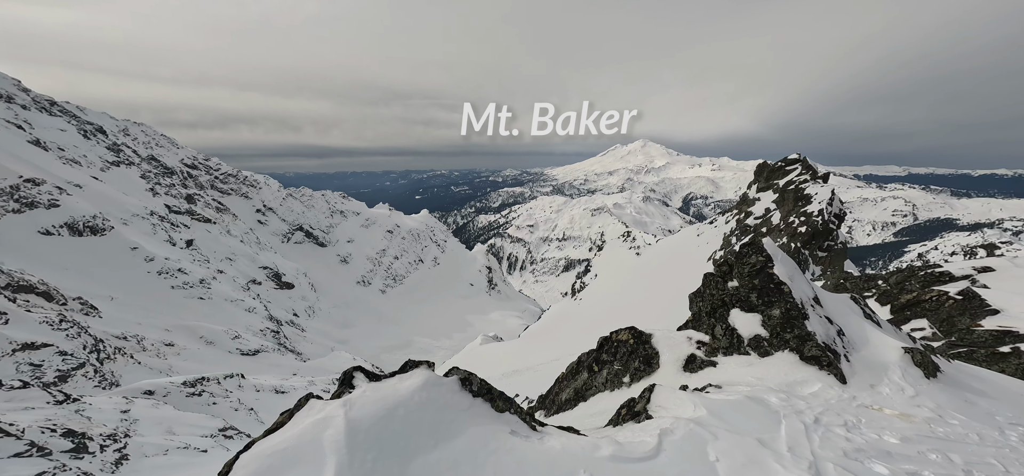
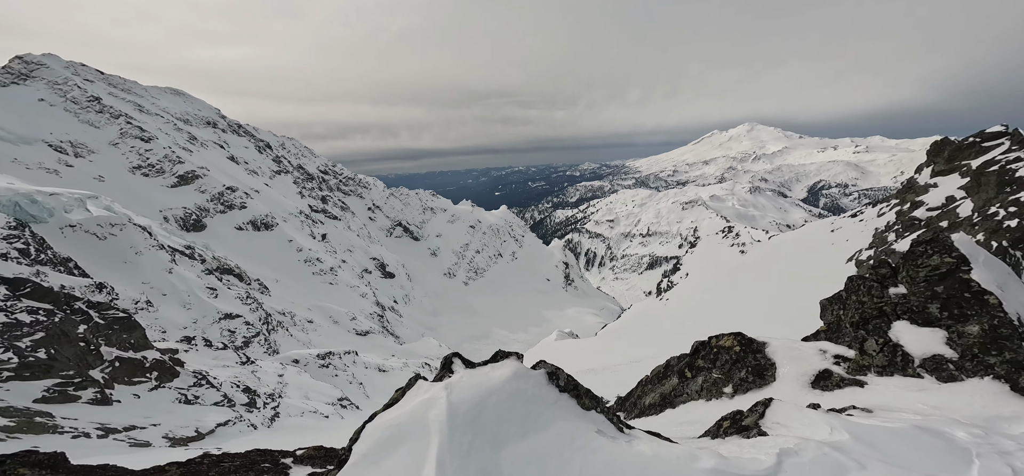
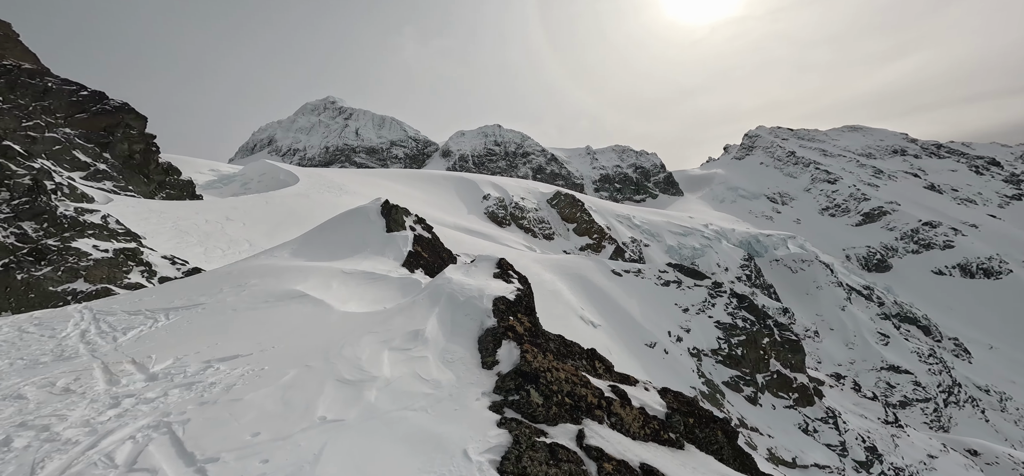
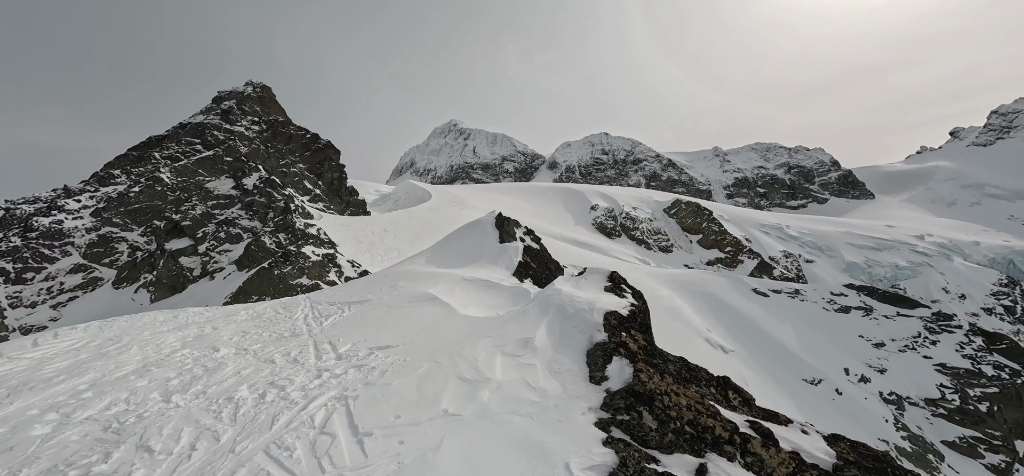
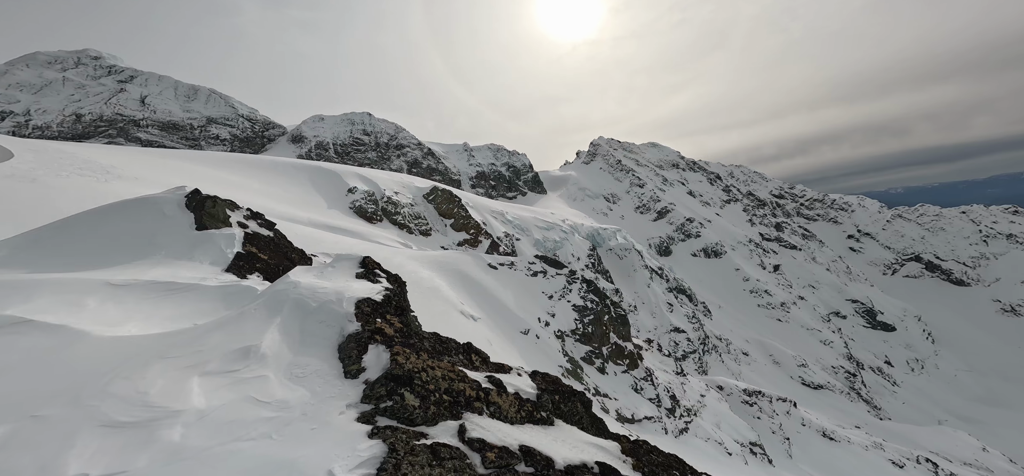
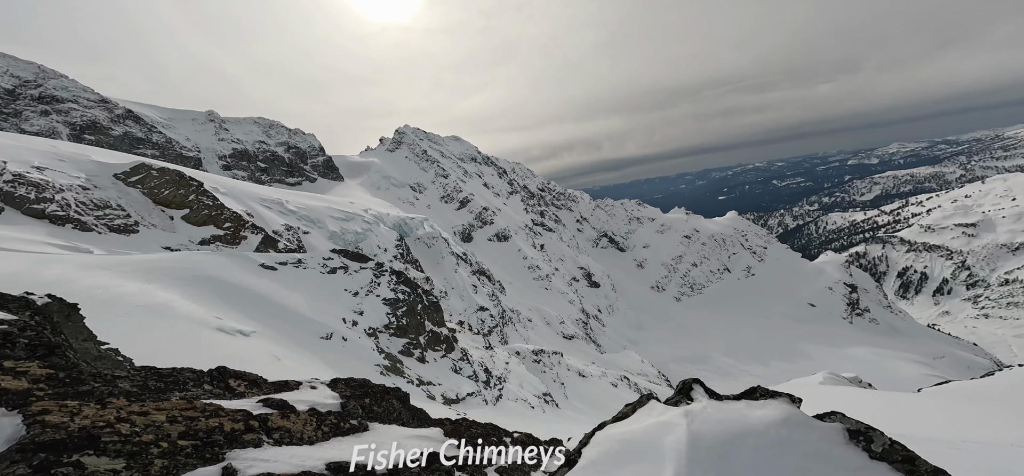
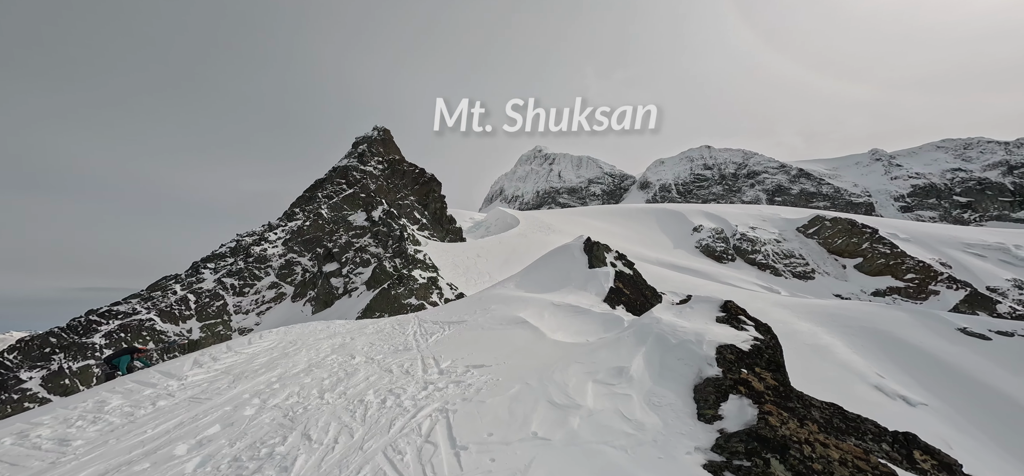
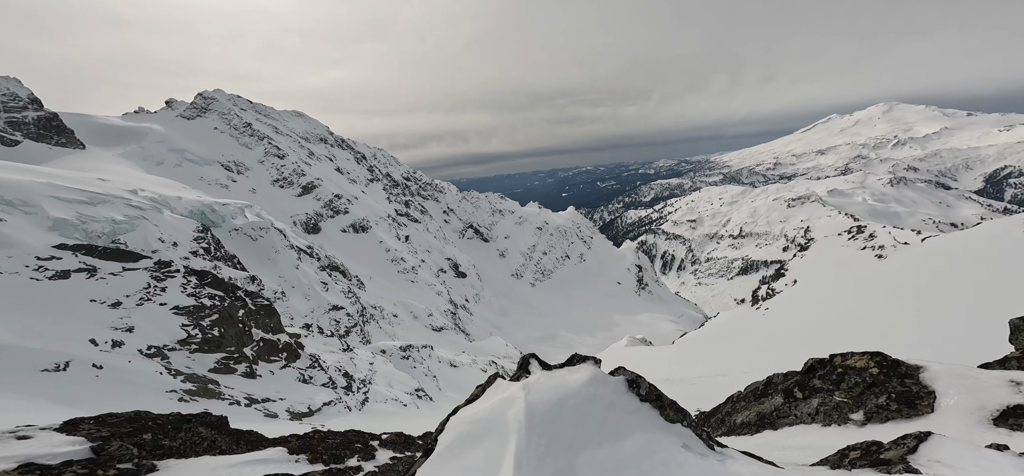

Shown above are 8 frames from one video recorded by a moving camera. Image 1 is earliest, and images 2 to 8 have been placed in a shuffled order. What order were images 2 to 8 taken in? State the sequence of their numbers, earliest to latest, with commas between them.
2, 8, 6, 5, 3, 4, 7
